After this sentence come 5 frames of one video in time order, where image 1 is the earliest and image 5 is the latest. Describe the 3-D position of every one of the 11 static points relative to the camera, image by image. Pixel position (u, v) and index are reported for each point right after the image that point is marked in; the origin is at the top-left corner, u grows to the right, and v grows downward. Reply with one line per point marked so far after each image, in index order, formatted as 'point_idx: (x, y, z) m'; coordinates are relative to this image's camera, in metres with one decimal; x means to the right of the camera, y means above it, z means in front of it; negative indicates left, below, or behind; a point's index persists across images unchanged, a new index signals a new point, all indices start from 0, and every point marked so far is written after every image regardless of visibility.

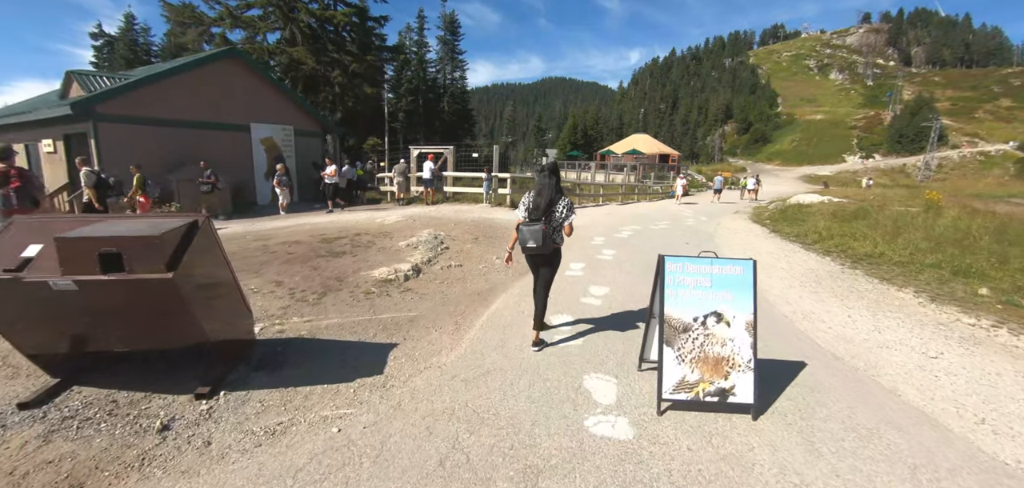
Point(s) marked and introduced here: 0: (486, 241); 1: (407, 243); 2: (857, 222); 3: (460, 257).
0: (-0.6, +0.1, +9.3) m
1: (-2.0, 0.0, +7.9) m
2: (+10.6, +0.8, +12.9) m
3: (-0.9, -0.2, +7.7) m
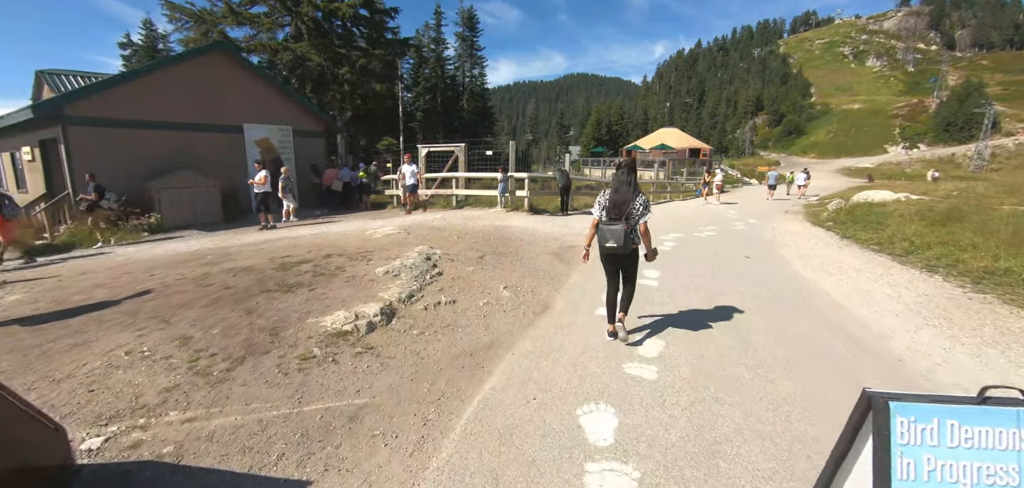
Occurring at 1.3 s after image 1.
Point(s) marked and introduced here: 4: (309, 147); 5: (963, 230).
0: (-0.3, -0.3, +7.3) m
1: (-1.8, -0.4, +6.1) m
2: (+11.0, +0.6, +10.3) m
3: (-0.8, -0.6, +5.8) m
4: (-9.0, +4.2, +18.4) m
5: (+10.4, +0.3, +9.7) m
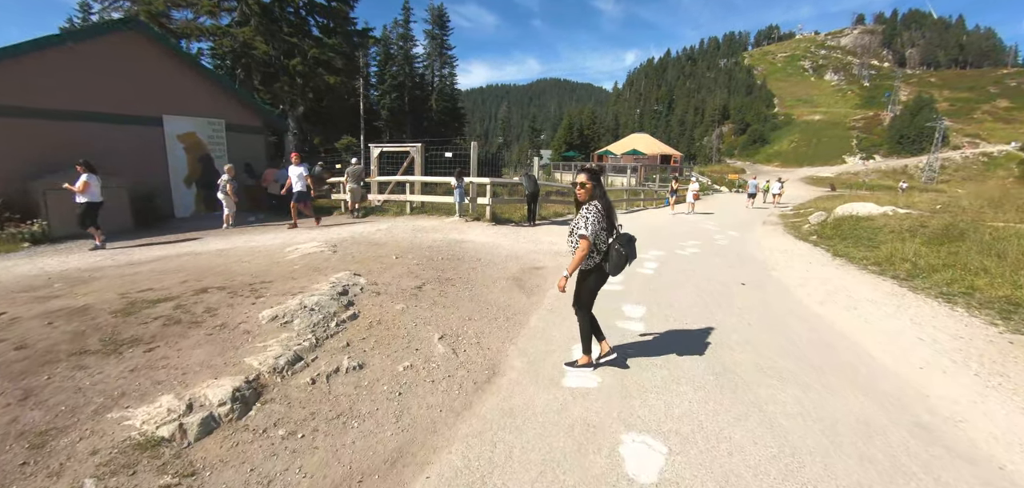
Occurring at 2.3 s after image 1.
0: (-1.0, -0.6, +5.7) m
1: (-2.5, -0.7, +4.4) m
2: (+10.1, +0.1, +9.5) m
3: (-1.4, -0.9, +4.2) m
4: (-10.3, +3.9, +16.2) m
5: (+9.5, -0.1, +8.8) m
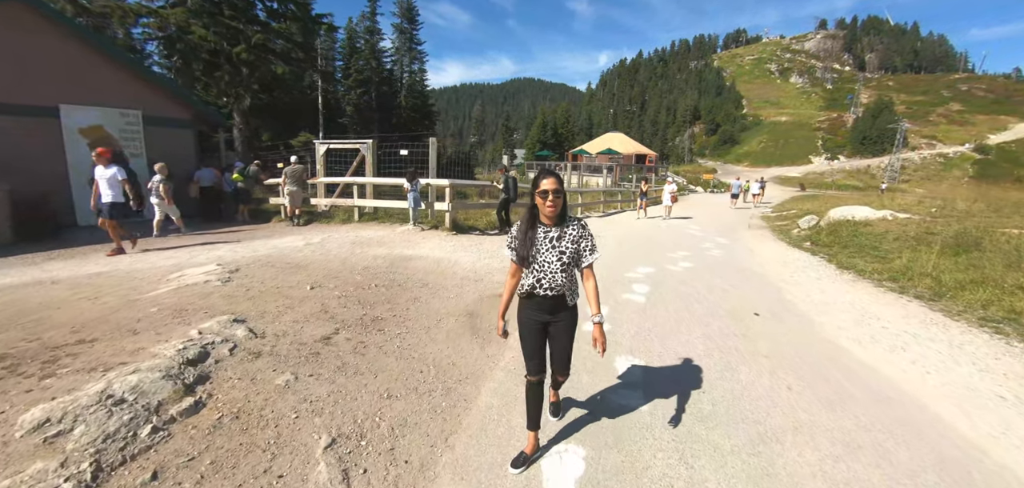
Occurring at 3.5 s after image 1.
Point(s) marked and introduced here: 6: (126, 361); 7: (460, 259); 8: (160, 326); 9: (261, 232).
0: (-1.6, -0.9, +4.0) m
1: (-2.9, -1.1, +2.6) m
2: (+9.3, -0.1, +8.4) m
3: (-1.8, -1.3, +2.5) m
4: (-11.5, +3.5, +14.0) m
5: (+8.8, -0.4, +7.7) m
6: (-3.0, -0.9, +3.3) m
7: (-0.9, -0.3, +7.5) m
8: (-3.2, -0.7, +3.9) m
9: (-6.2, +0.3, +10.5) m
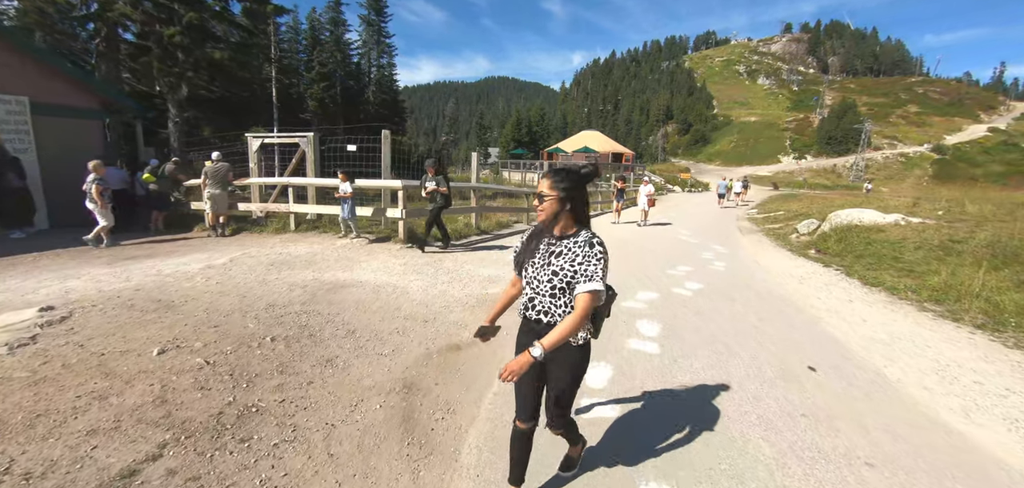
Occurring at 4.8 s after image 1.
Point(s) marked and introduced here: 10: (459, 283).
0: (-1.8, -1.3, +2.3) m
1: (-3.1, -1.4, +0.8) m
2: (+8.8, -0.3, +7.3) m
3: (-2.0, -1.6, +0.7) m
4: (-12.3, +3.1, +11.7) m
5: (+8.3, -0.6, +6.5) m
6: (-3.2, -1.2, +1.4) m
7: (-1.4, -0.6, +5.7) m
8: (-3.5, -1.1, +2.1) m
9: (-6.9, 0.0, +8.5) m
10: (-0.7, -0.6, +5.9) m
